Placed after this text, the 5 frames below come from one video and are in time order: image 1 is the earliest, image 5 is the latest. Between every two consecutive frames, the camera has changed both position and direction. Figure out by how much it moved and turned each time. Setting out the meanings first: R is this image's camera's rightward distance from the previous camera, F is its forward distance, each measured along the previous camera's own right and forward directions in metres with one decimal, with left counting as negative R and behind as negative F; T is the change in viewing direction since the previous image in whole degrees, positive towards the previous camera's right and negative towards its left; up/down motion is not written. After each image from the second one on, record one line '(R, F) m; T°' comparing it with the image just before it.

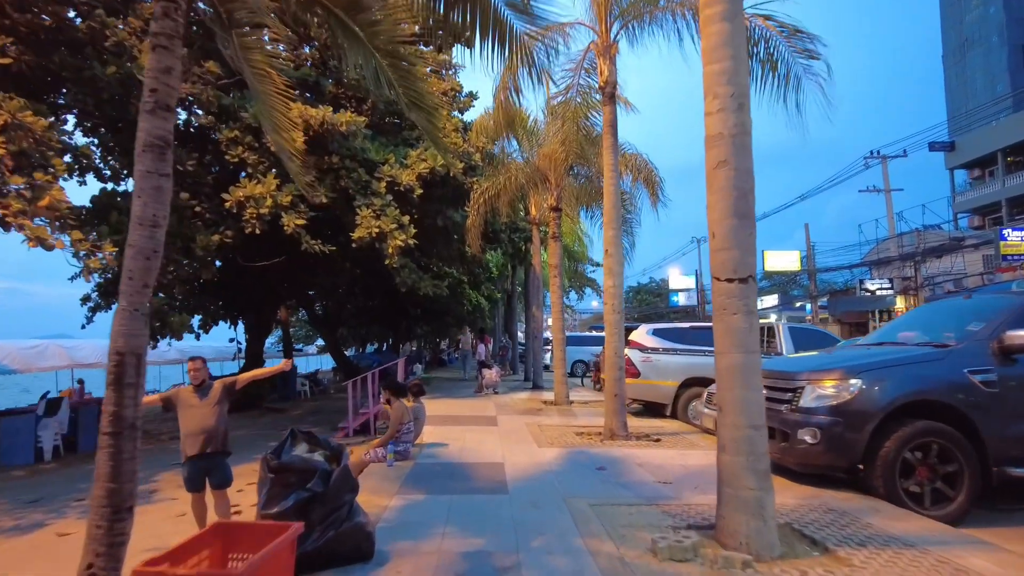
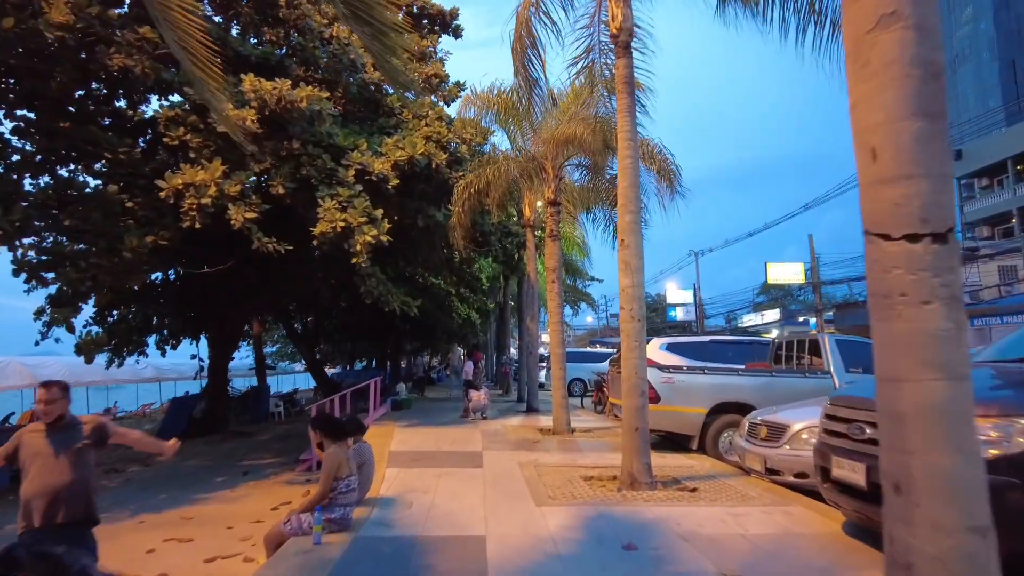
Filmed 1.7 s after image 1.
(+0.1, +2.1) m; +1°
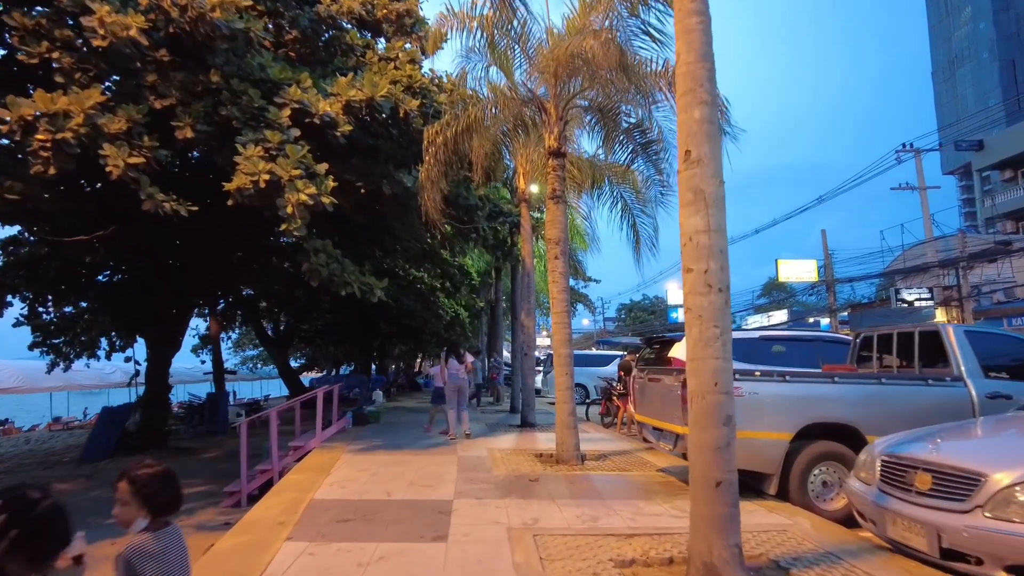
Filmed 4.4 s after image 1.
(+0.1, +3.1) m; +1°
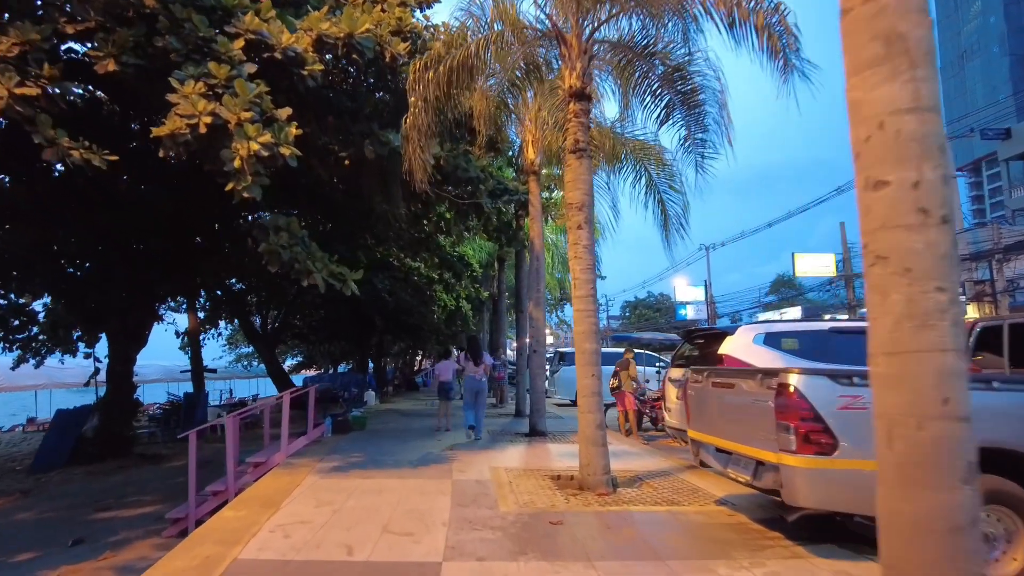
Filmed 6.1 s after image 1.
(-0.1, +2.0) m; 0°
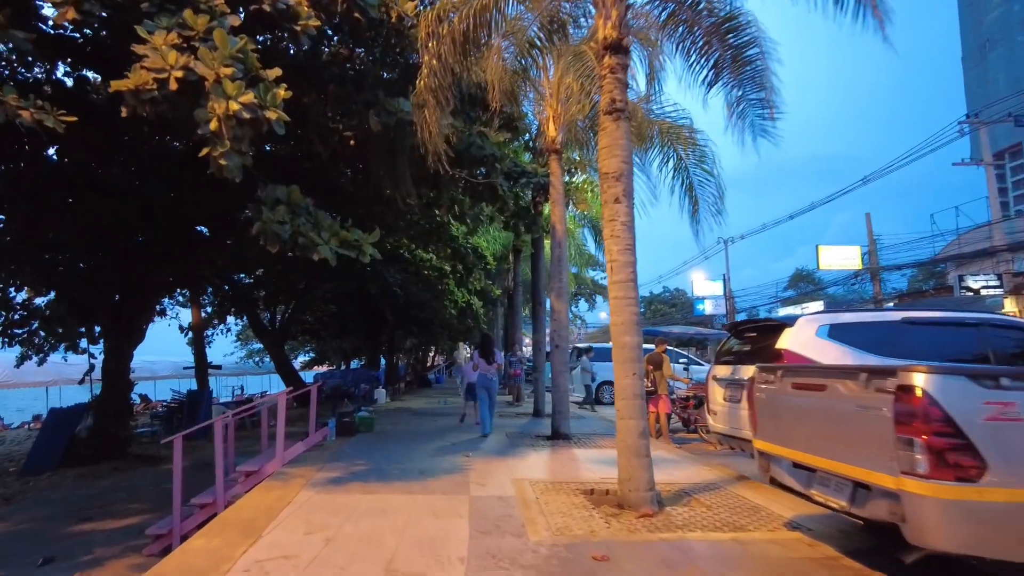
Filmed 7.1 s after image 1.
(-0.1, +1.0) m; -1°
